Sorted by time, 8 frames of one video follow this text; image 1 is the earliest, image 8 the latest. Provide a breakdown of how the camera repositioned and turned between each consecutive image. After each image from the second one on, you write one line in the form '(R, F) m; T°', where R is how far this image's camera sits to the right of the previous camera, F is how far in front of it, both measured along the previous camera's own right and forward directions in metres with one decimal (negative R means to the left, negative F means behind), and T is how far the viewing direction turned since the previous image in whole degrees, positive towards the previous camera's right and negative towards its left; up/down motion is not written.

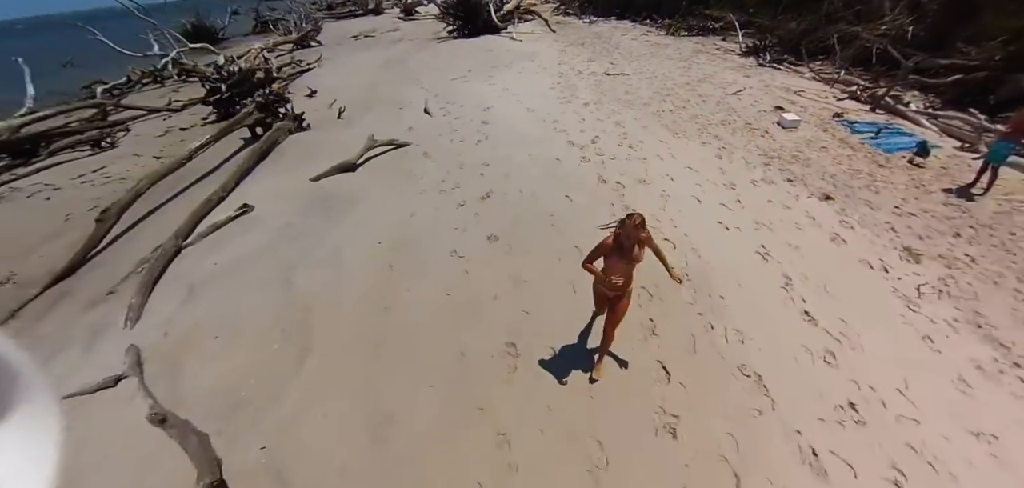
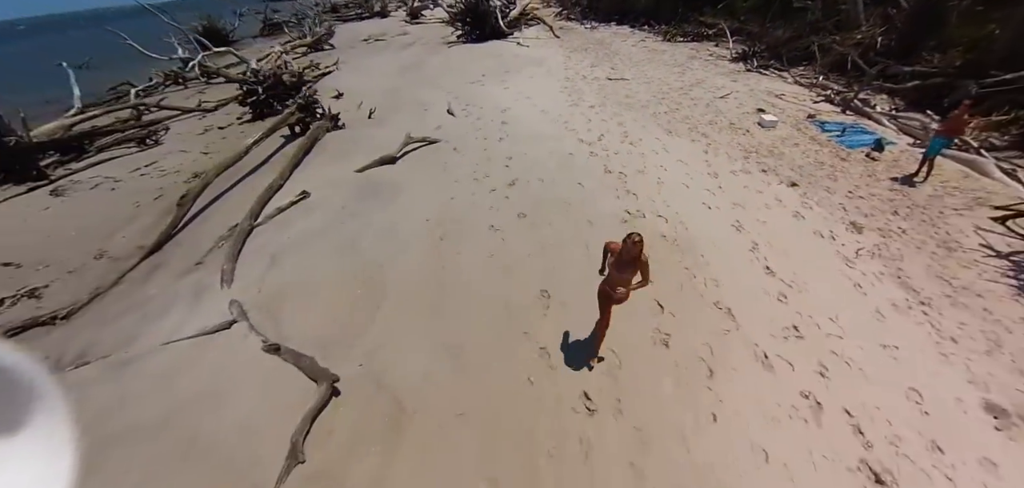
(-0.1, -0.3) m; 0°
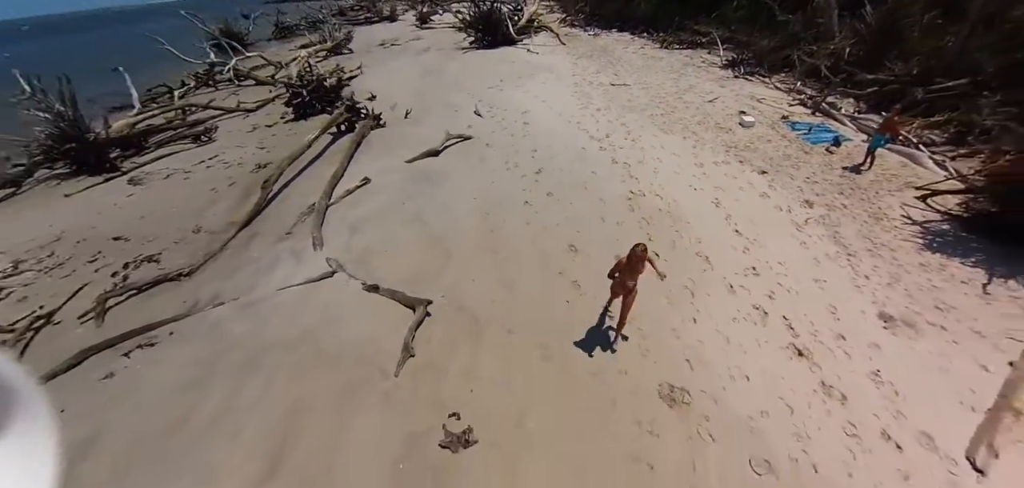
(-0.2, -0.4) m; 0°
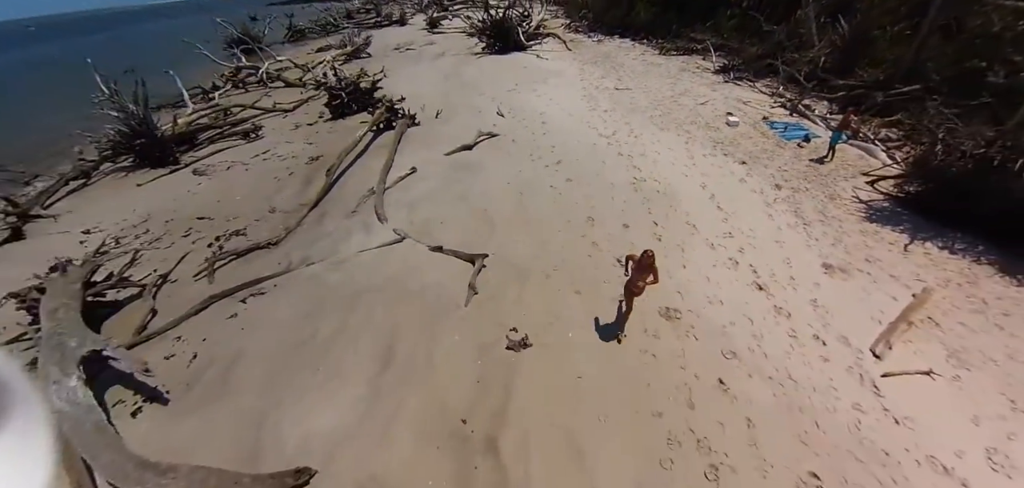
(-0.2, -0.5) m; 0°
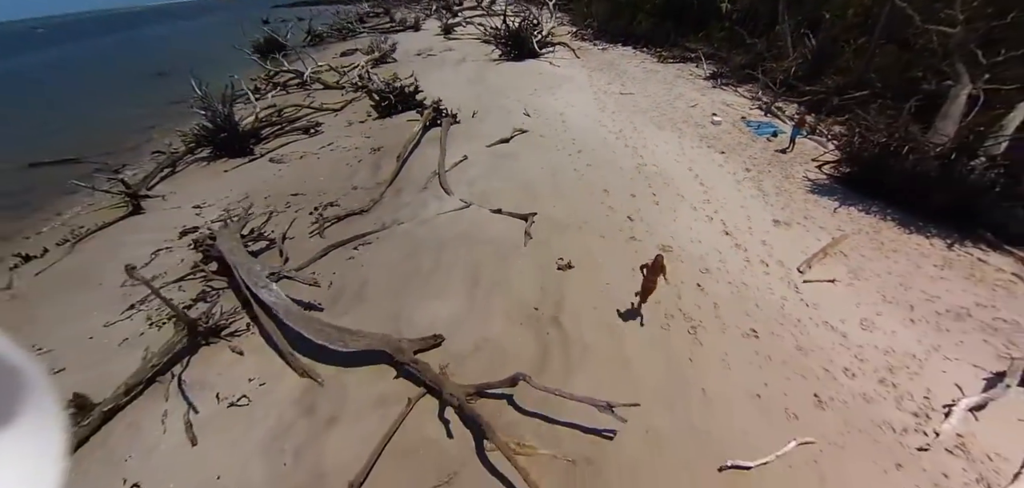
(-0.4, -0.8) m; 0°
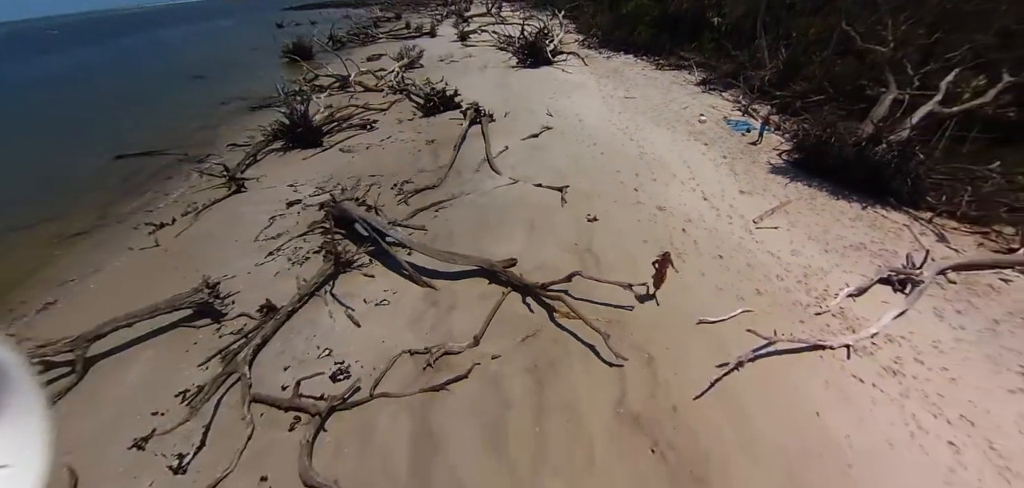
(-0.5, -1.1) m; +1°
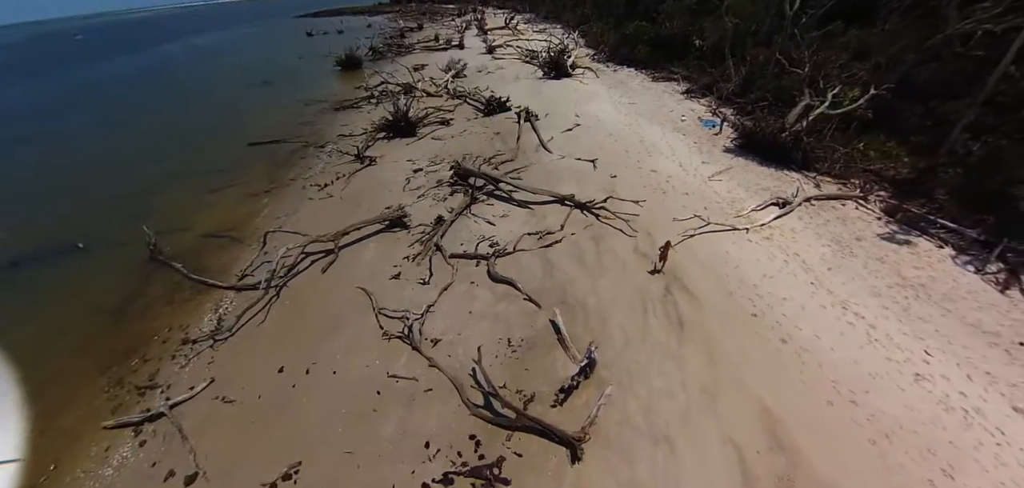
(-1.1, -2.5) m; +1°
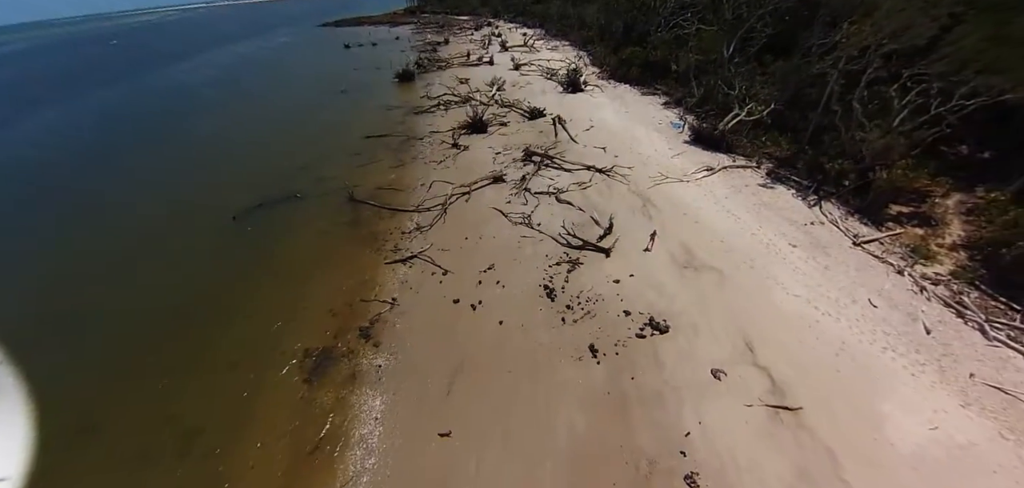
(-1.7, -4.7) m; +1°
